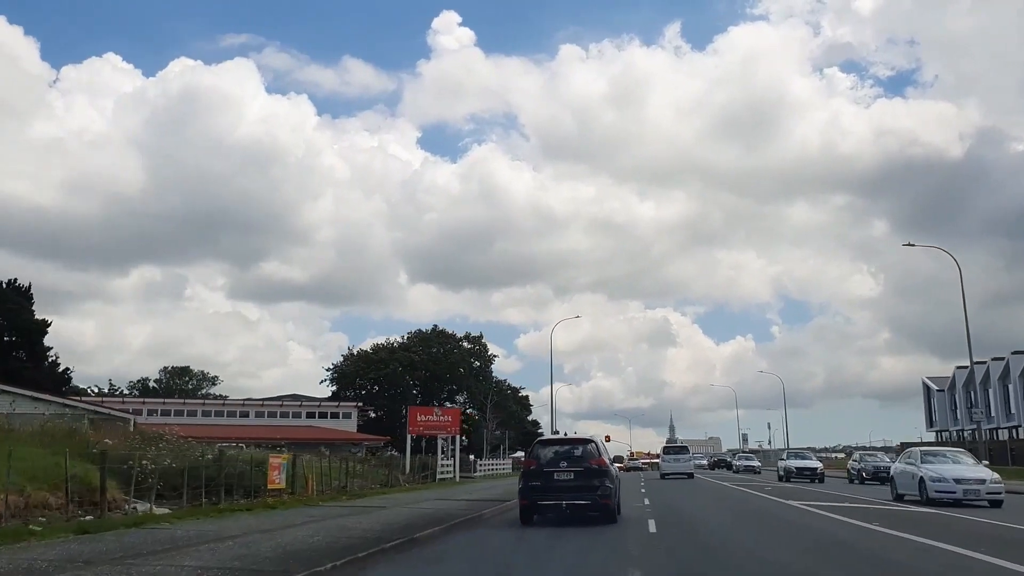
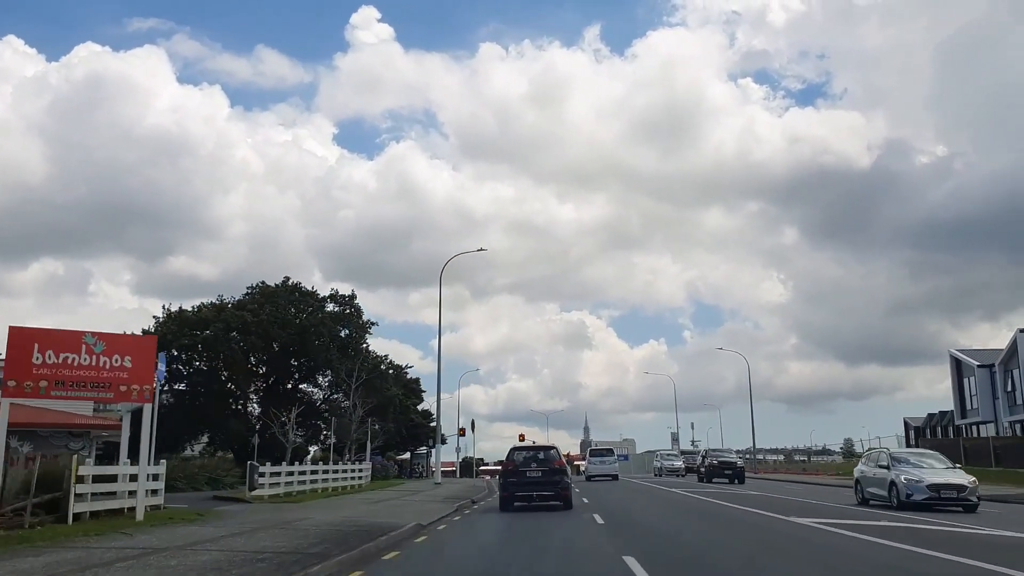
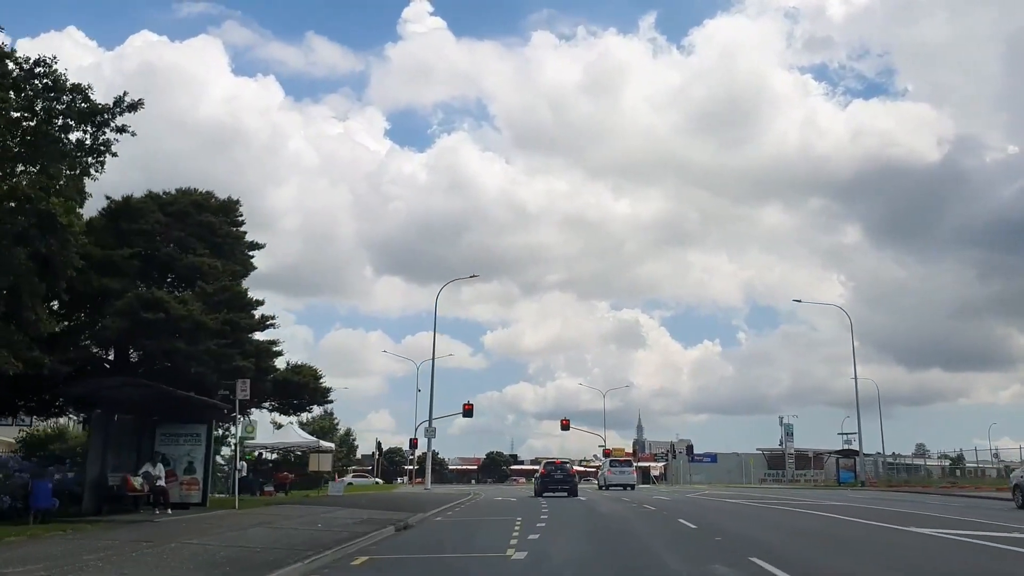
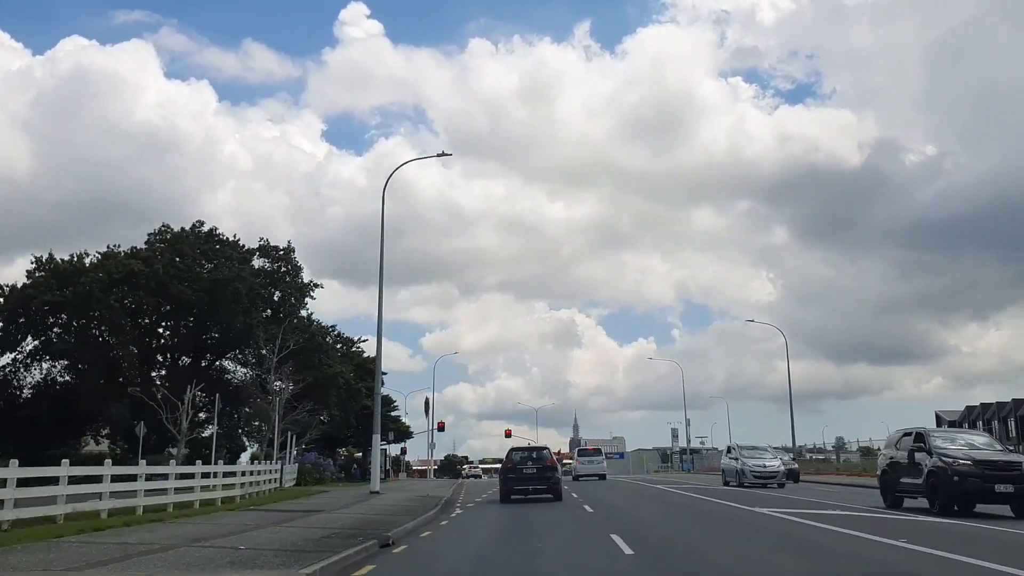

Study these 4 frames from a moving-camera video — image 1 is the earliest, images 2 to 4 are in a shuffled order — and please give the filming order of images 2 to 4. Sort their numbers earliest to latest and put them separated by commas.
2, 4, 3
